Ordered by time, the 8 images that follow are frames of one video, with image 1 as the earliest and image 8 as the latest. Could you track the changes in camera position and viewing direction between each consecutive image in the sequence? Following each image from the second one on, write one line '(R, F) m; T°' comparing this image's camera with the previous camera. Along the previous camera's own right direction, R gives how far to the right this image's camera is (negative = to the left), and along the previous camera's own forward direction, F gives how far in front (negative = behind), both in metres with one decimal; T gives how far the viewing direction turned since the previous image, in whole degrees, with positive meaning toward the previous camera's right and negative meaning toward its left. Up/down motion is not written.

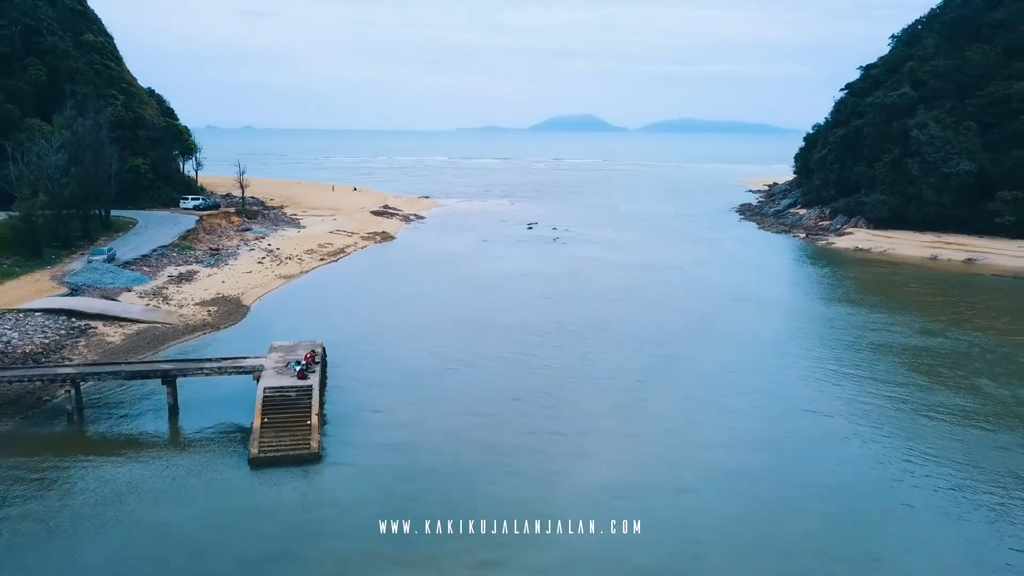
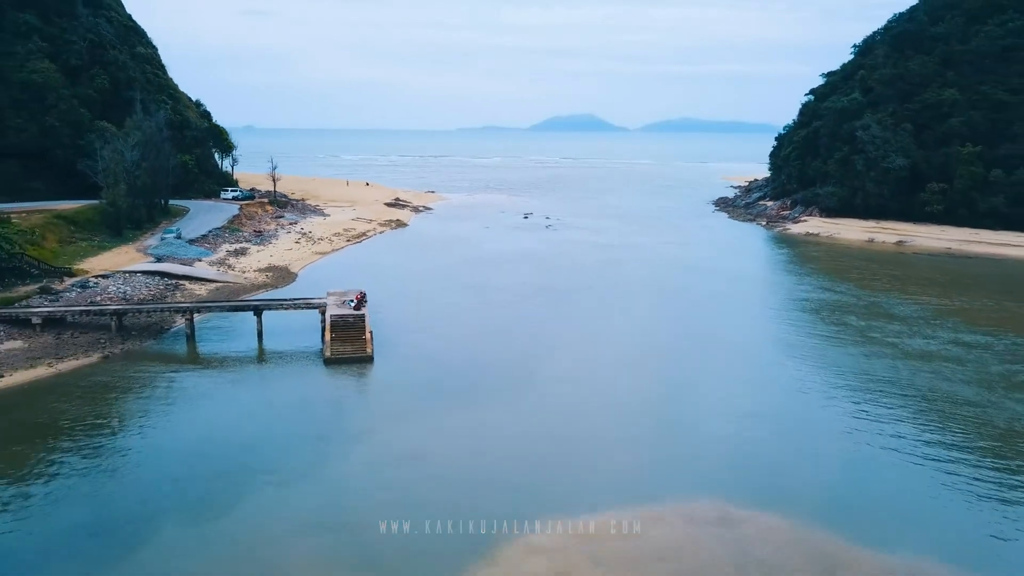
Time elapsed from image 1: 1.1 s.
(+0.2, -6.2) m; 0°
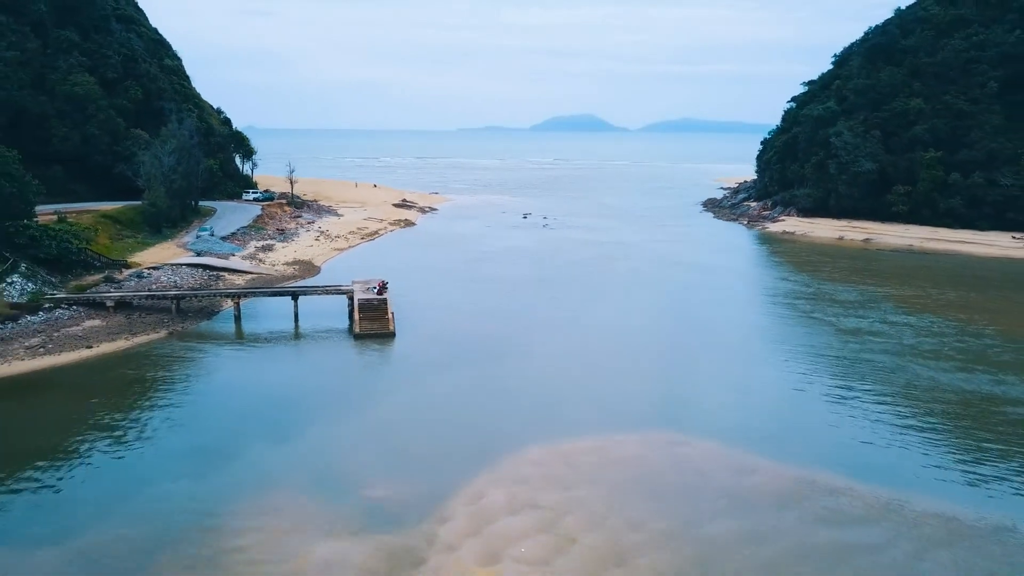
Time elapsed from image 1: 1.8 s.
(0.0, -3.9) m; 0°
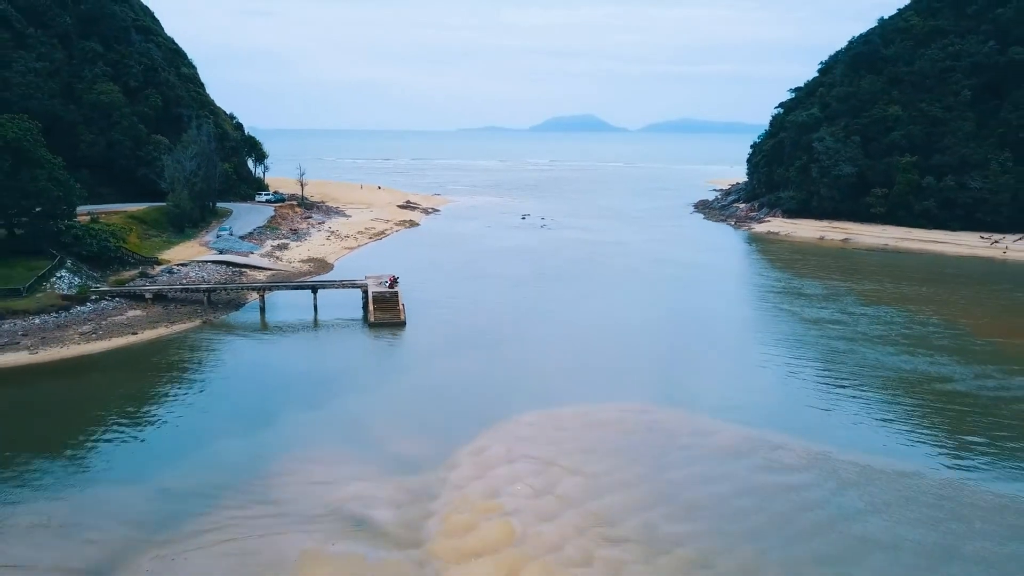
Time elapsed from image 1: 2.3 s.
(+0.1, -2.8) m; 0°
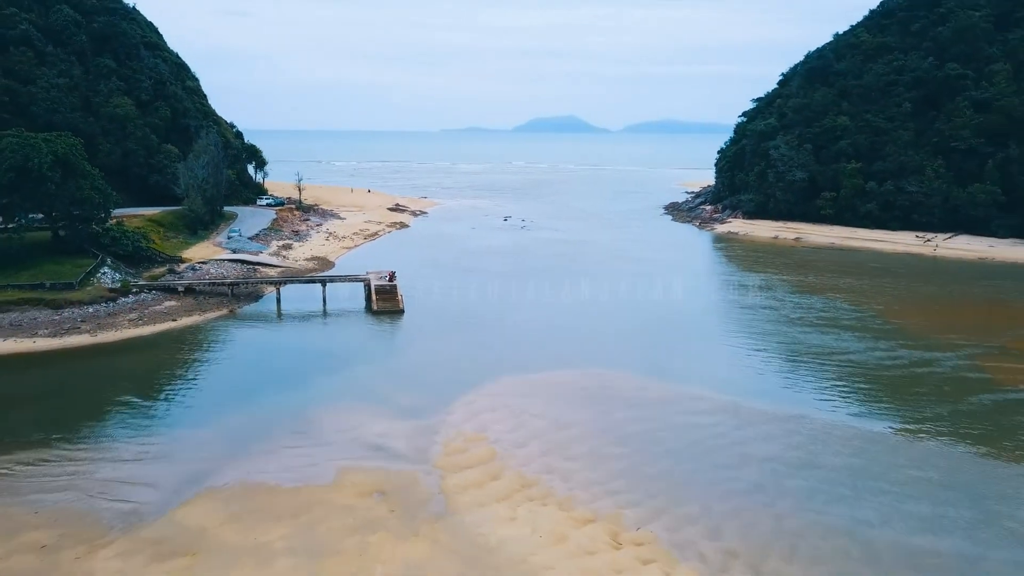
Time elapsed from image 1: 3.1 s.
(0.0, -4.7) m; +1°
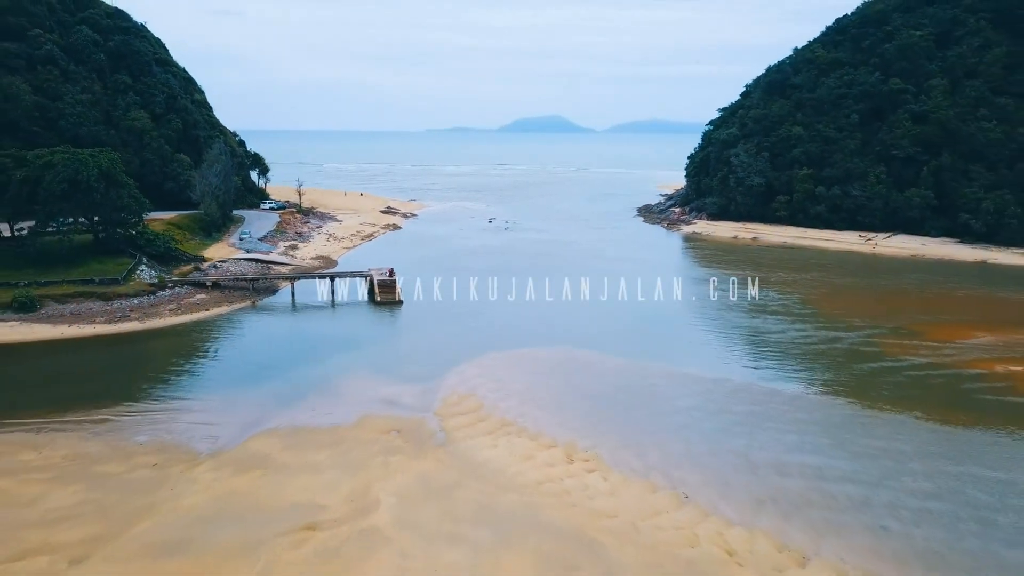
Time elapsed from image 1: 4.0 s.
(+0.1, -5.3) m; +1°
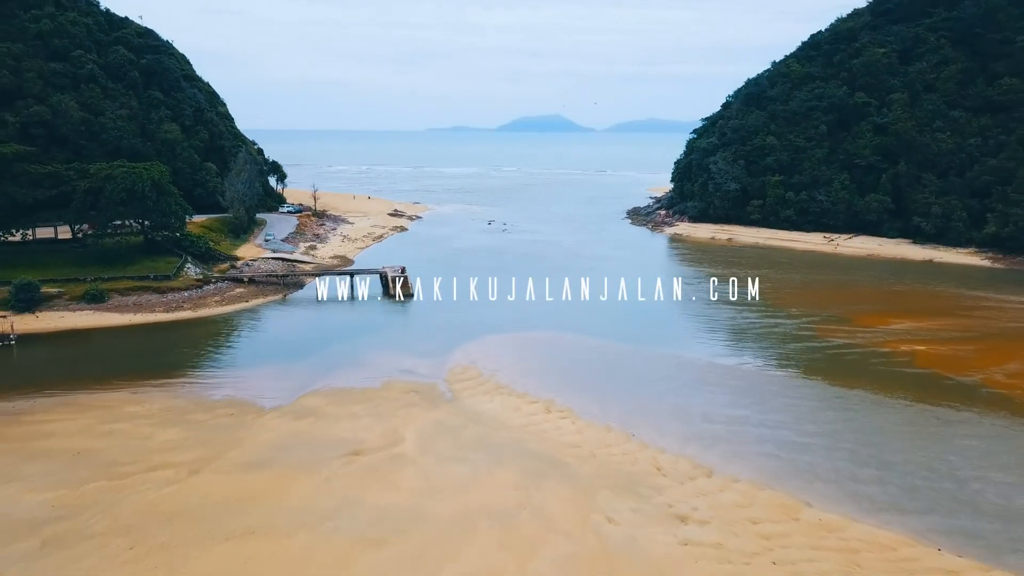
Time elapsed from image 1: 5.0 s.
(+0.3, -5.9) m; 0°
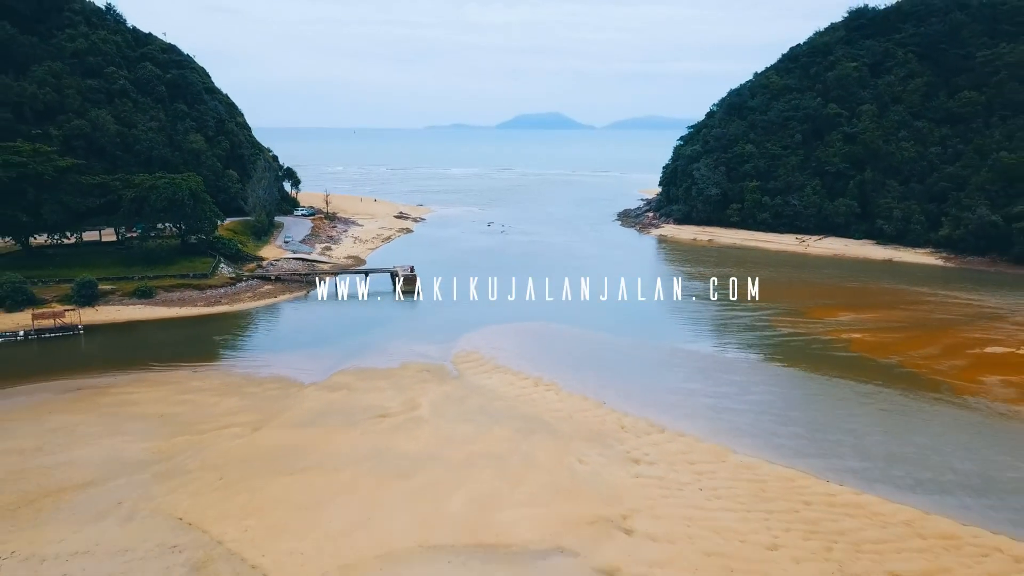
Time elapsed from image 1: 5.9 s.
(+0.2, -5.5) m; 0°
